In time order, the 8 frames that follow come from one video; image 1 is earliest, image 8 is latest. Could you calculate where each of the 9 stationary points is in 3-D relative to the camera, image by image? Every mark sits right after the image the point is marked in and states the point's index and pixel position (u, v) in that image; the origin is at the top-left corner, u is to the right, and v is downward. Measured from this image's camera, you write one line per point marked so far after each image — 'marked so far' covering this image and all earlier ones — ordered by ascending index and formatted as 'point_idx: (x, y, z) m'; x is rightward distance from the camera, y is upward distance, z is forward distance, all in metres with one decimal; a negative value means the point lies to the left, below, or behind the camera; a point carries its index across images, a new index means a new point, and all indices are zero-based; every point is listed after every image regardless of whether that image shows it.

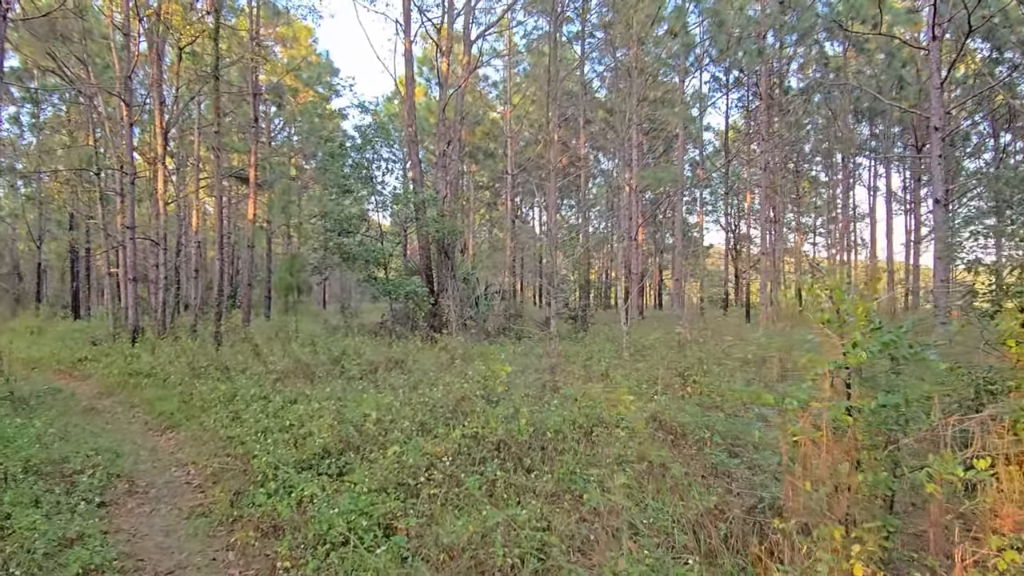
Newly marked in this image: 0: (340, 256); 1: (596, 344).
0: (-3.2, +0.6, +14.2) m
1: (+1.3, -0.9, +11.2) m
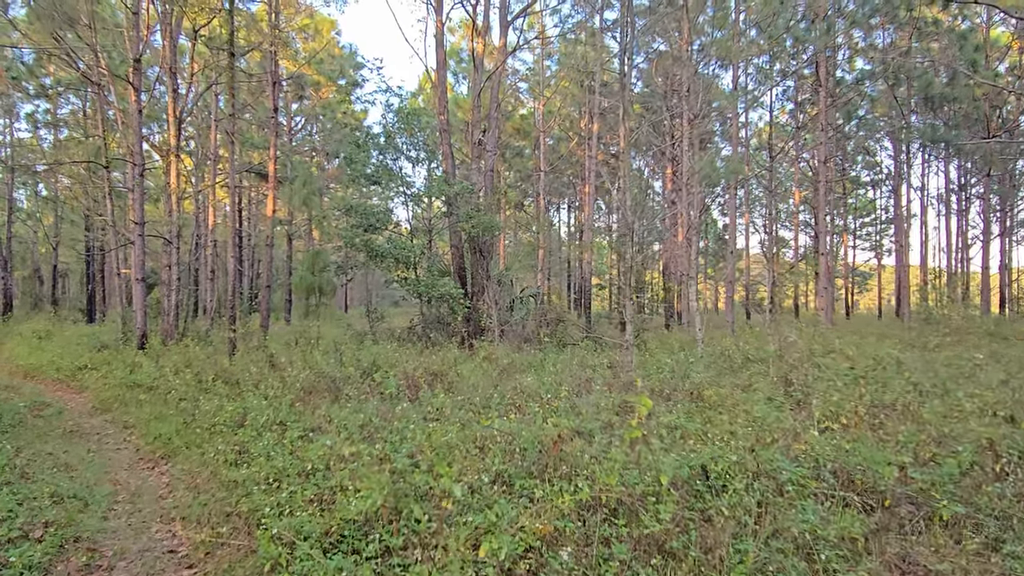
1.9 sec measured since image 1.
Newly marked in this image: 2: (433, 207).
0: (-2.5, +0.6, +12.9) m
1: (+1.9, -0.9, +9.8) m
2: (-1.4, +1.5, +13.6) m
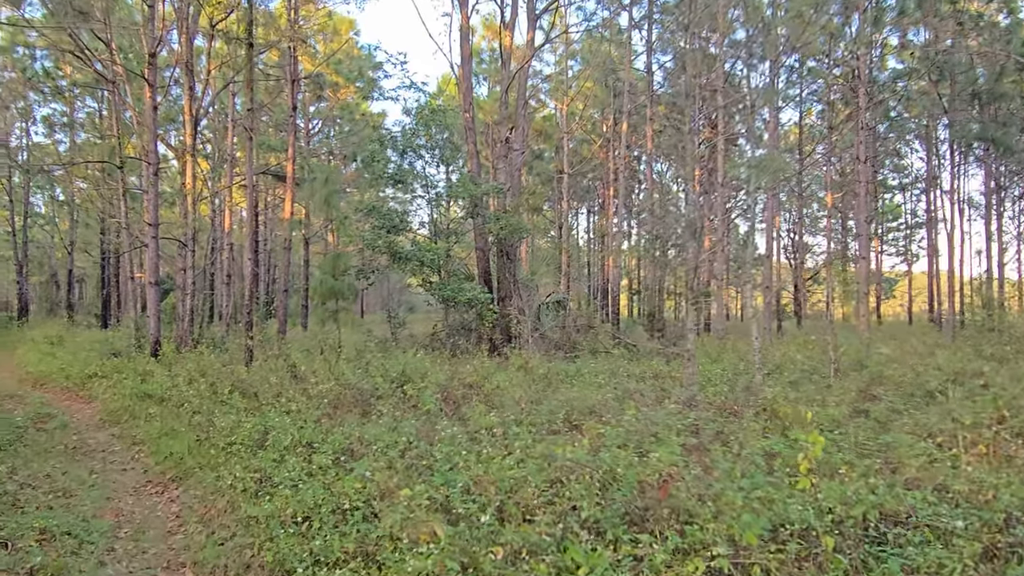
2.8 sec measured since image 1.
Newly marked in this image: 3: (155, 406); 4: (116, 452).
0: (-2.0, +0.5, +12.4) m
1: (+2.3, -0.9, +9.2) m
2: (-0.9, +1.4, +13.0) m
3: (-3.3, -1.1, +7.0) m
4: (-3.1, -1.3, +5.8) m
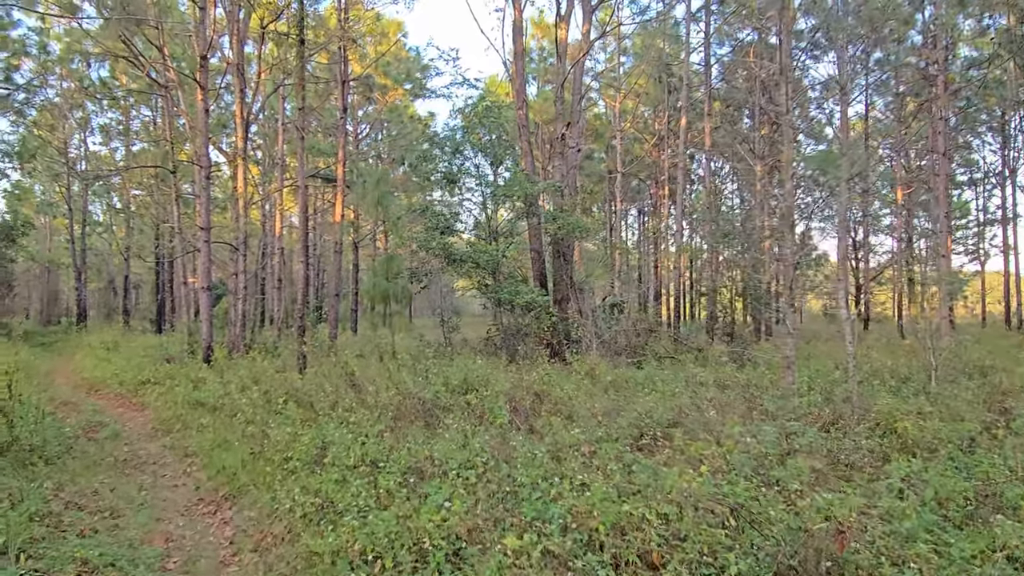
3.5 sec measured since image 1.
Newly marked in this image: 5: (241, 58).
0: (-1.1, +0.5, +12.0) m
1: (+3.1, -0.9, +8.5) m
2: (0.0, +1.4, +12.6) m
3: (-2.7, -1.1, +6.7) m
4: (-2.5, -1.3, +5.5) m
5: (-5.6, +4.8, +15.6) m
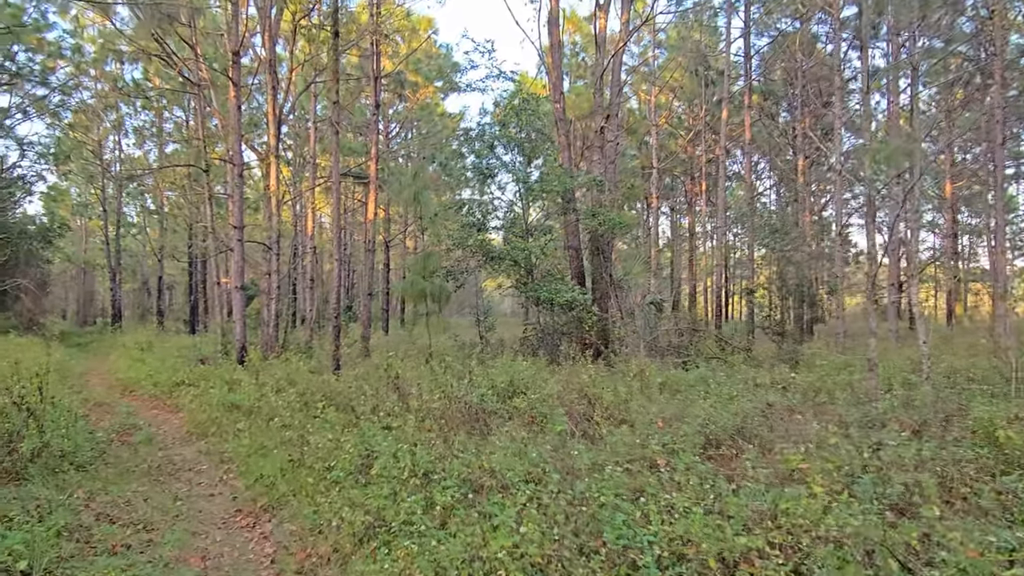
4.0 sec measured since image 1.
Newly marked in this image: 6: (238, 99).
0: (-0.5, +0.5, +11.7) m
1: (+3.5, -0.9, +8.1) m
2: (+0.7, +1.4, +12.2) m
3: (-2.3, -1.1, +6.4) m
4: (-2.2, -1.3, +5.3) m
5: (-4.9, +4.8, +15.4) m
6: (-5.3, +3.6, +14.4) m
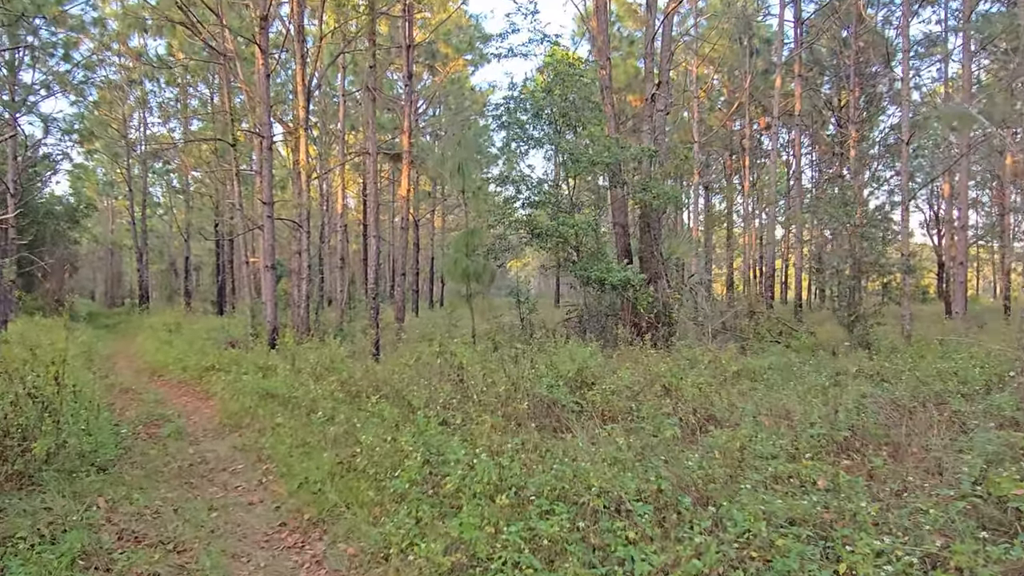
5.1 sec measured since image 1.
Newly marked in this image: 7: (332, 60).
0: (+0.2, +0.8, +11.0) m
1: (+4.1, -0.7, +7.3) m
2: (+1.3, +1.7, +11.4) m
3: (-1.8, -0.9, +5.8) m
4: (-1.7, -1.1, +4.6) m
5: (-4.2, +5.2, +14.7) m
6: (-4.5, +4.0, +13.8) m
7: (-3.8, +4.9, +16.1) m
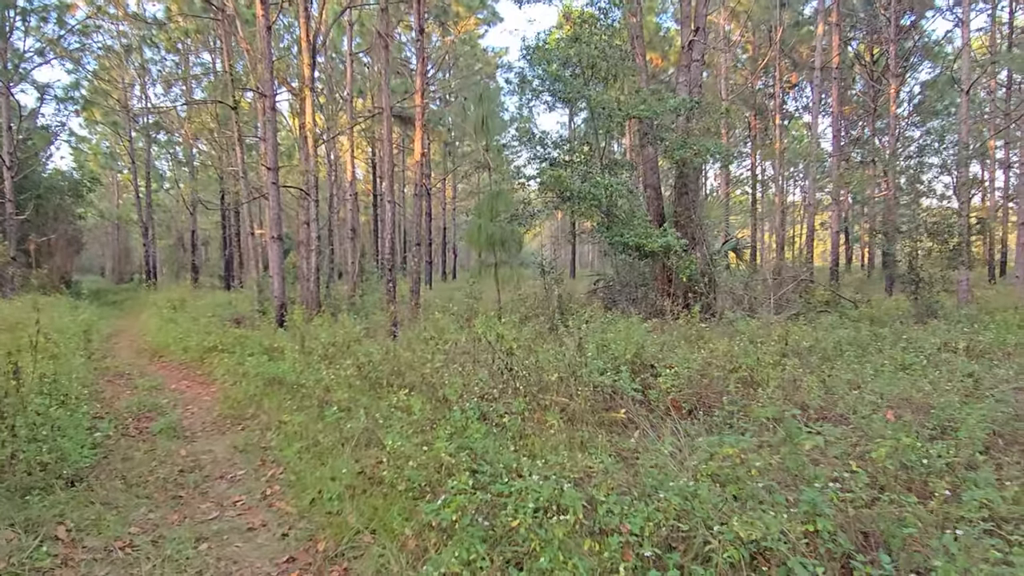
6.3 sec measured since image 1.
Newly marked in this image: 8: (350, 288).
0: (+0.5, +1.2, +10.0) m
1: (+4.4, -0.4, +6.4) m
2: (+1.7, +2.2, +10.5) m
3: (-1.5, -0.8, +5.0) m
4: (-1.4, -1.0, +3.8) m
5: (-3.8, +5.7, +13.7) m
6: (-4.2, +4.5, +12.8) m
7: (-3.5, +5.5, +15.1) m
8: (-3.1, 0.0, +14.3) m
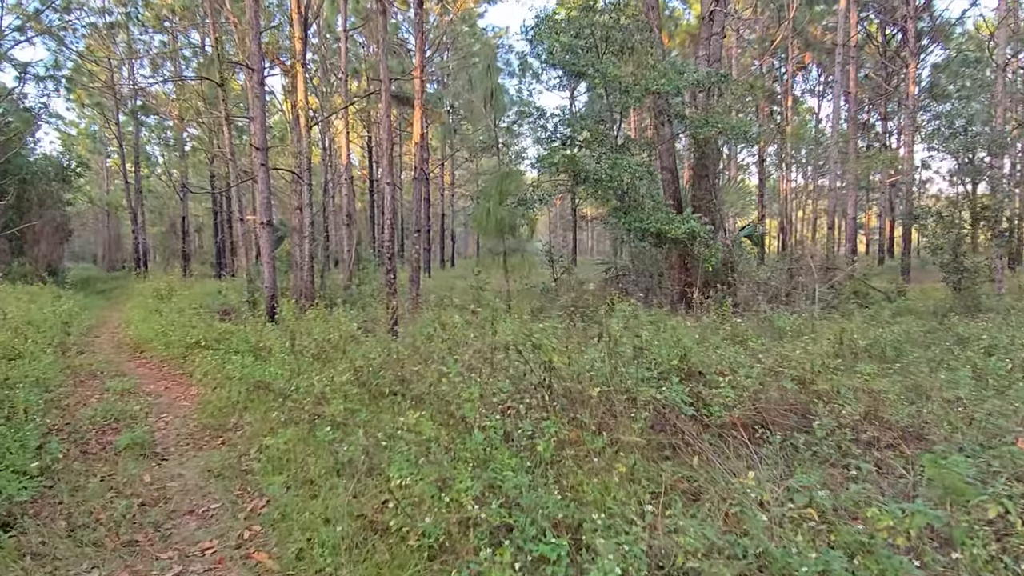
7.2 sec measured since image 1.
0: (+0.6, +1.3, +9.3) m
1: (+4.5, -0.3, +5.7) m
2: (+1.8, +2.3, +9.7) m
3: (-1.4, -0.7, +4.3) m
4: (-1.3, -1.0, +3.2) m
5: (-3.7, +5.9, +12.9) m
6: (-4.1, +4.7, +12.0) m
7: (-3.4, +5.7, +14.3) m
8: (-3.0, +0.2, +13.6) m
